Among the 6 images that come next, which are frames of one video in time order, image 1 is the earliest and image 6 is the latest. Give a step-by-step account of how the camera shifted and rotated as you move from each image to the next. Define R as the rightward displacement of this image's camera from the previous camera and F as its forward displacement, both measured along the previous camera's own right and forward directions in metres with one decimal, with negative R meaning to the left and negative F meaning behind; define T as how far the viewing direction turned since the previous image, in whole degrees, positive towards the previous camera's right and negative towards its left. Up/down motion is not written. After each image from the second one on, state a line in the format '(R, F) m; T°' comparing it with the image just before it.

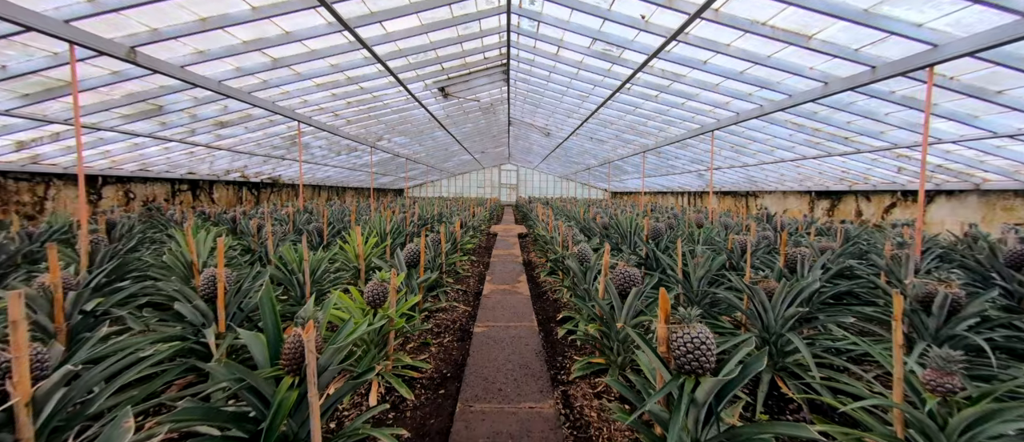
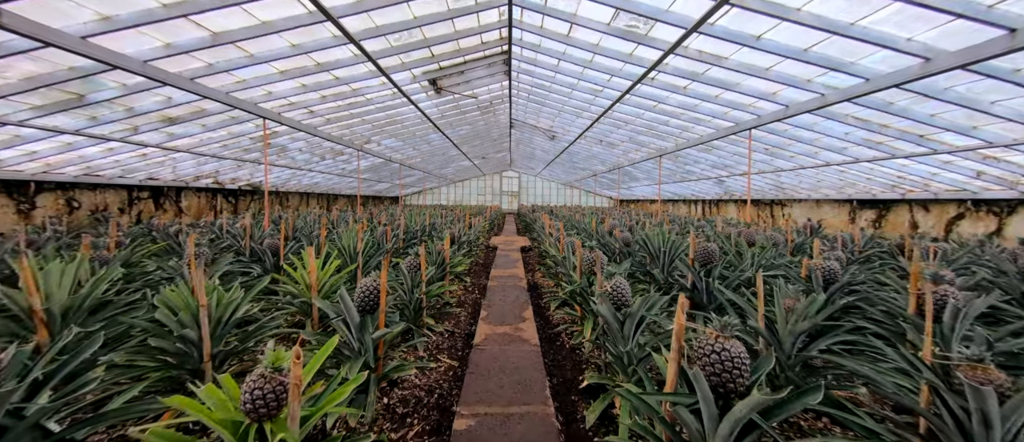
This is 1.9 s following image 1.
(0.0, +1.2) m; 0°
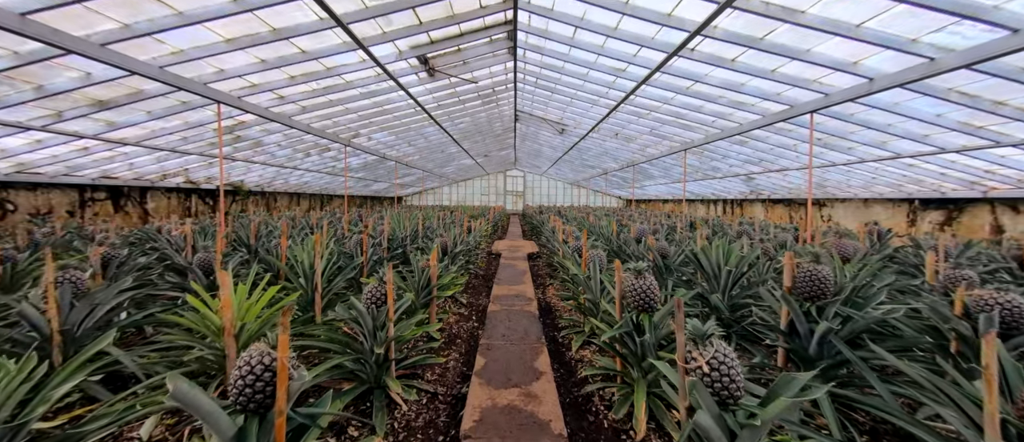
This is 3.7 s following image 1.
(0.0, +1.2) m; -1°
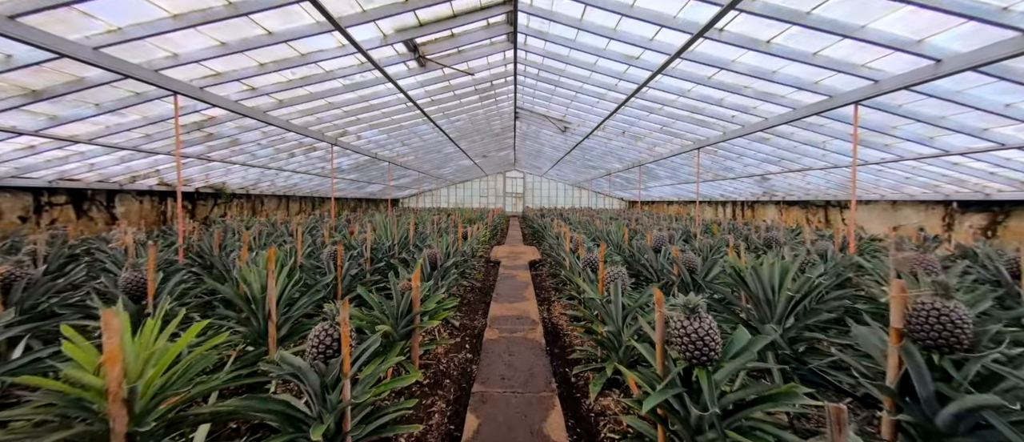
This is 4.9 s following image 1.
(0.0, +0.7) m; 0°
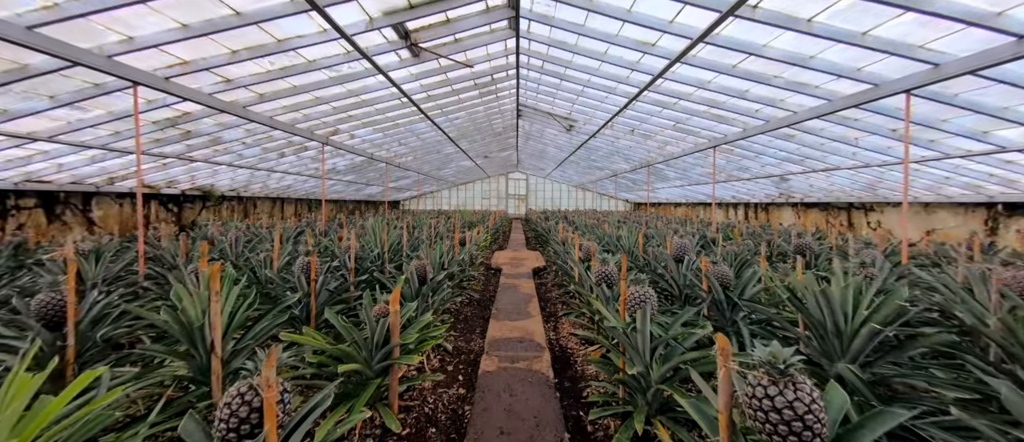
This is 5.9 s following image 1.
(0.0, +0.6) m; 0°
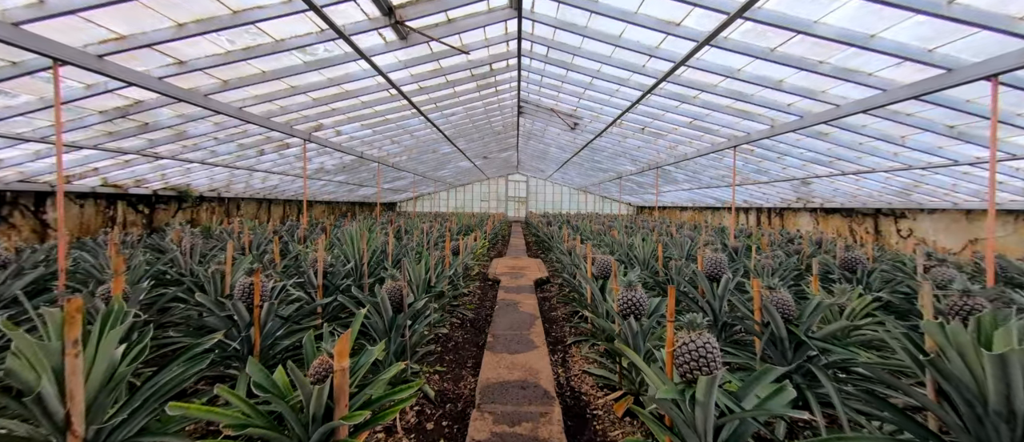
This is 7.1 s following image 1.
(0.0, +0.7) m; 0°
